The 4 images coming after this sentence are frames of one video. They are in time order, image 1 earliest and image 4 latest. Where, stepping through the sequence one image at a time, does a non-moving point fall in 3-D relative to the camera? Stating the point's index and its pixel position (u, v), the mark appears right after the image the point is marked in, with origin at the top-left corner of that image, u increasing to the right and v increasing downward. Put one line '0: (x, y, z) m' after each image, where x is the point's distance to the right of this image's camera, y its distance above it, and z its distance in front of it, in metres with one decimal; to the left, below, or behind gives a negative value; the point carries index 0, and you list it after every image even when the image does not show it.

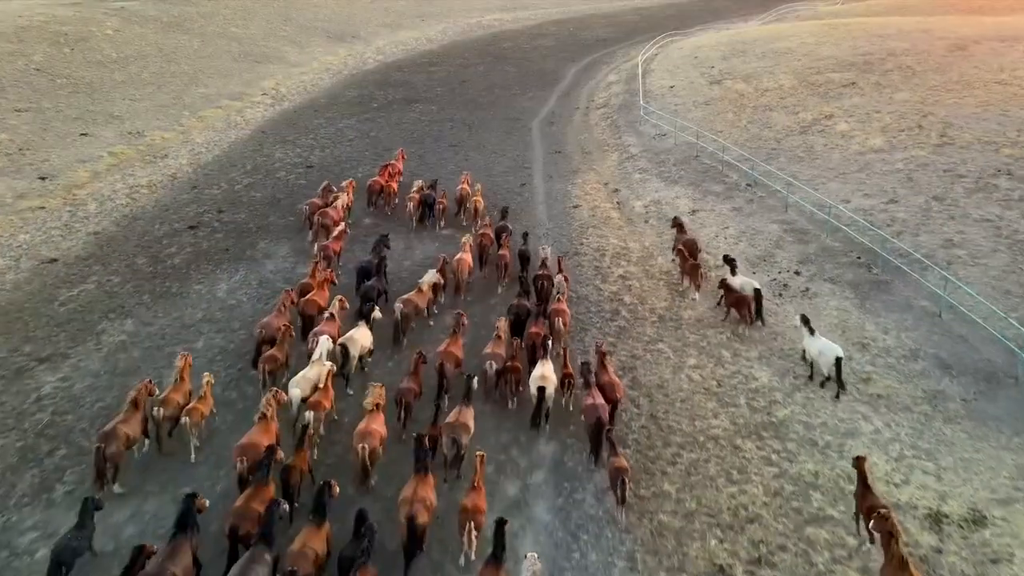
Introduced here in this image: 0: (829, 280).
0: (+7.2, +0.2, +15.6) m
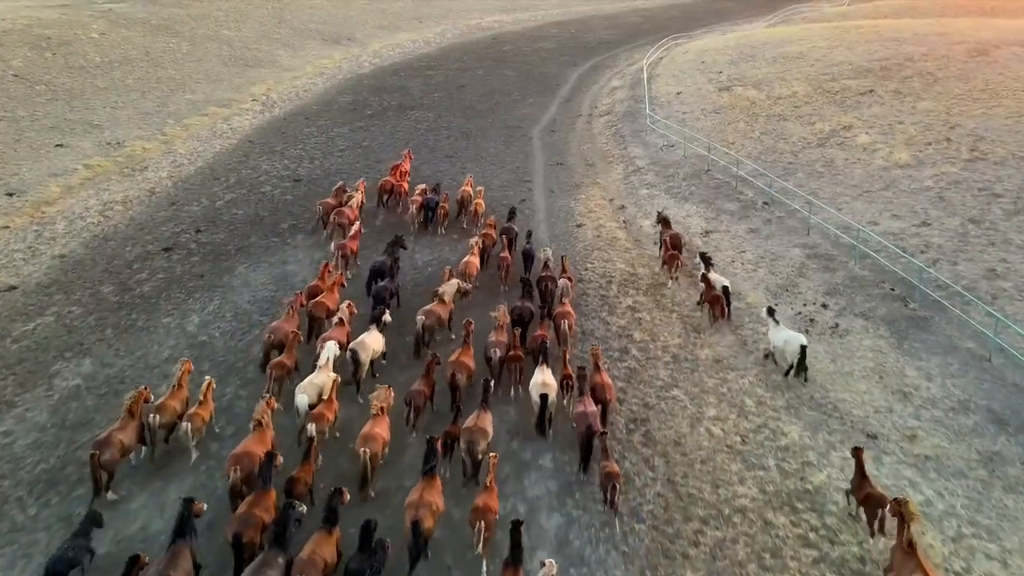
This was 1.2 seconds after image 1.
0: (+7.1, -0.5, +14.2) m
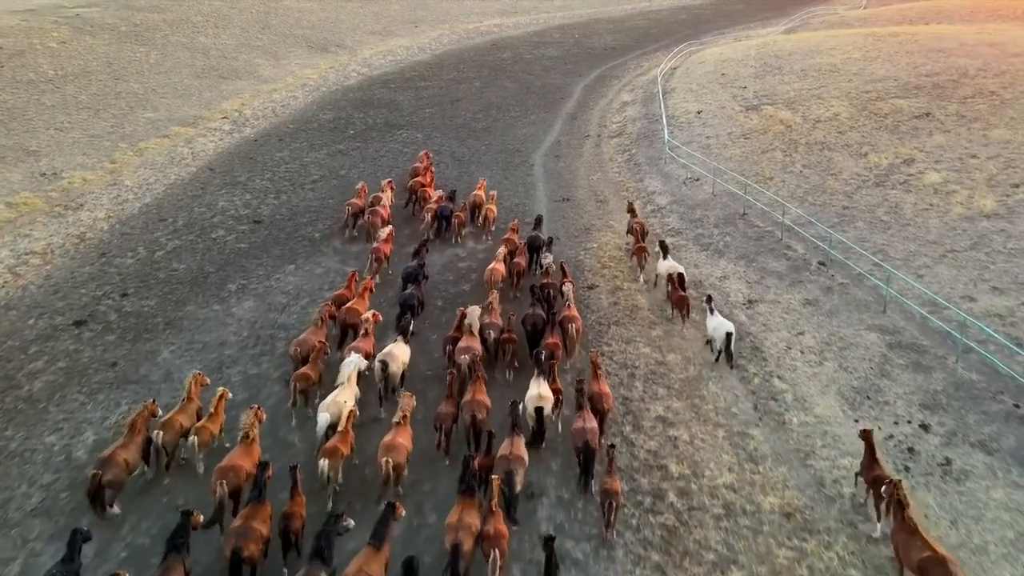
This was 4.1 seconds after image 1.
0: (+7.0, -2.4, +10.4) m
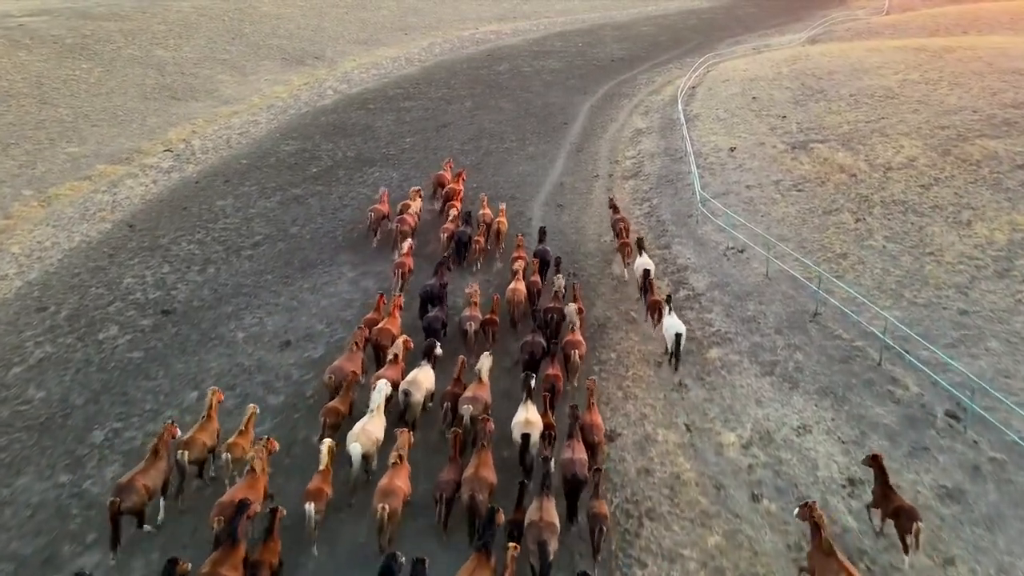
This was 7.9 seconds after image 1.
0: (+6.8, -4.9, +5.4) m
